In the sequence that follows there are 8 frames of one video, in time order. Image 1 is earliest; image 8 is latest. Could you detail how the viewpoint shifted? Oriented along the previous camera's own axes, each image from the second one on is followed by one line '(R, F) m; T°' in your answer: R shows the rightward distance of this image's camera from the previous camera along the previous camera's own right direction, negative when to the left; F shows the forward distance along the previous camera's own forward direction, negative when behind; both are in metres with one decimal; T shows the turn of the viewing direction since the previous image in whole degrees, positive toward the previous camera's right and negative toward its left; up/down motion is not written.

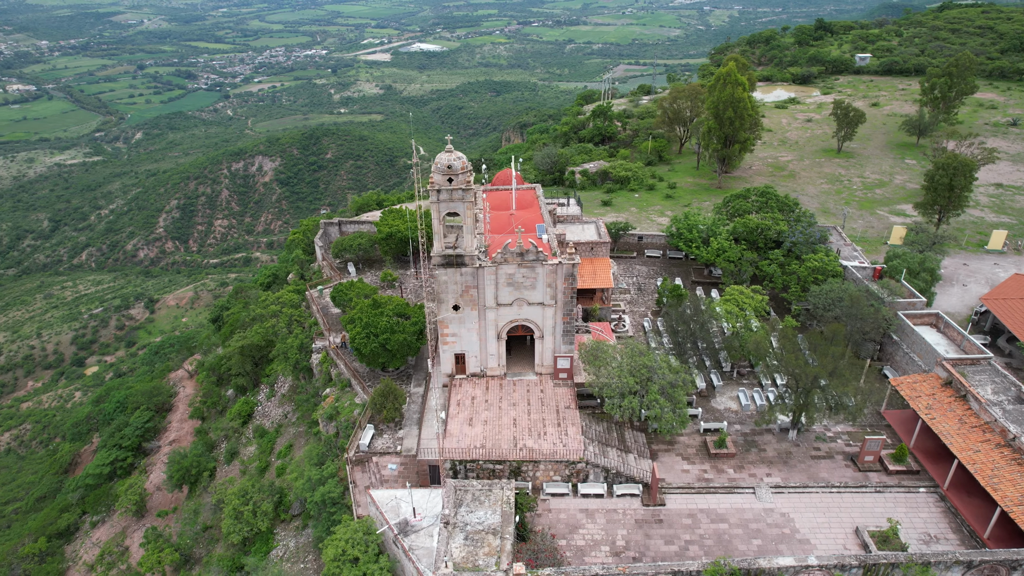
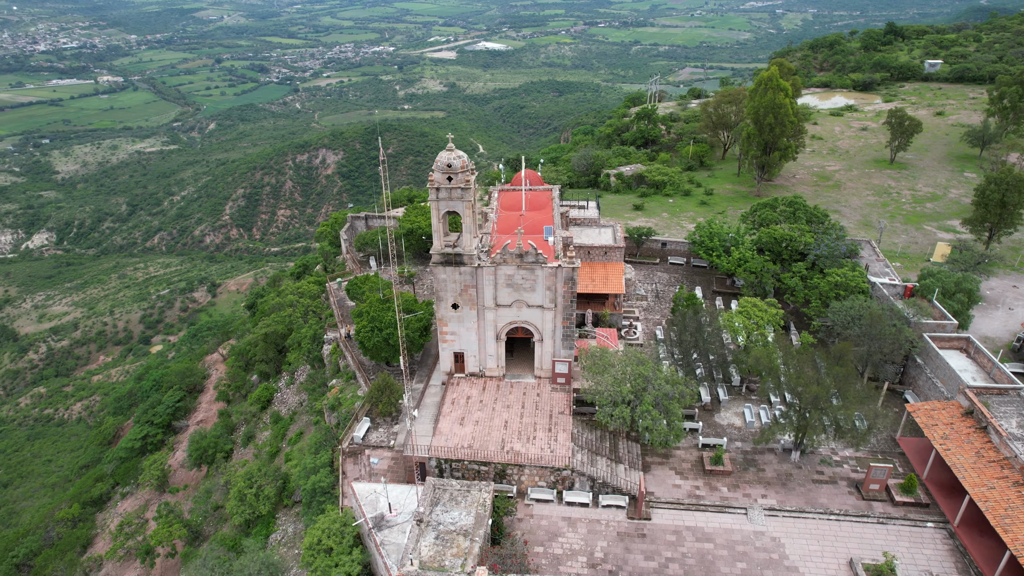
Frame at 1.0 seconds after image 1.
(+1.9, +0.2) m; -5°
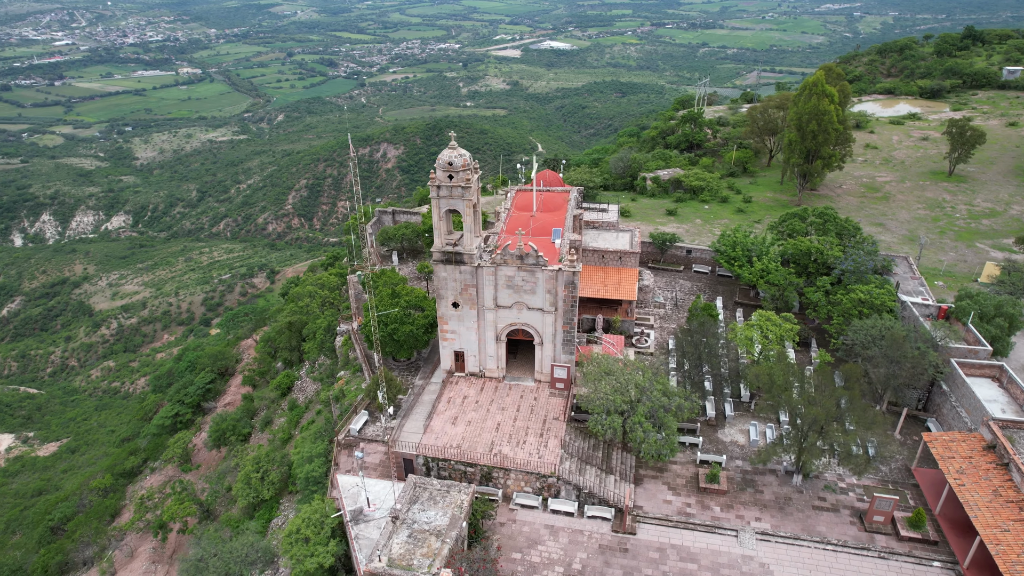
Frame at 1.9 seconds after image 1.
(+1.8, +0.3) m; -5°
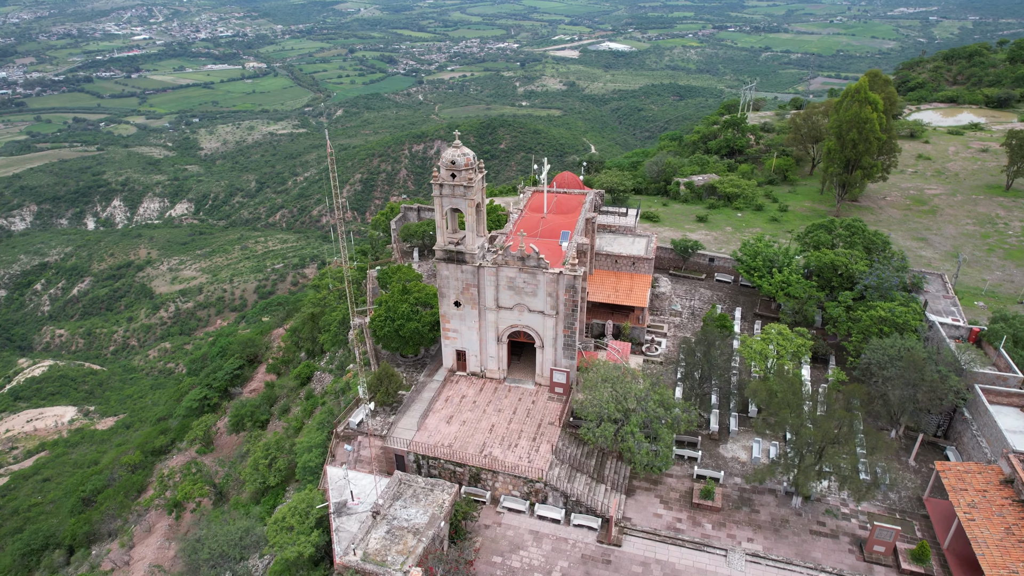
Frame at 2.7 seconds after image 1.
(+1.6, +0.2) m; -4°
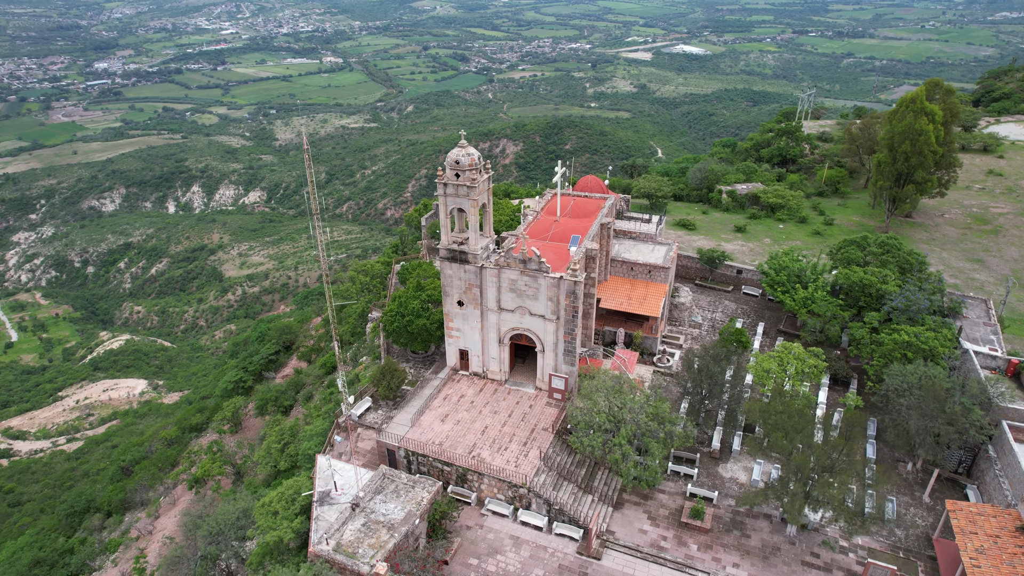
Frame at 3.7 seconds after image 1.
(+2.0, +0.2) m; -5°
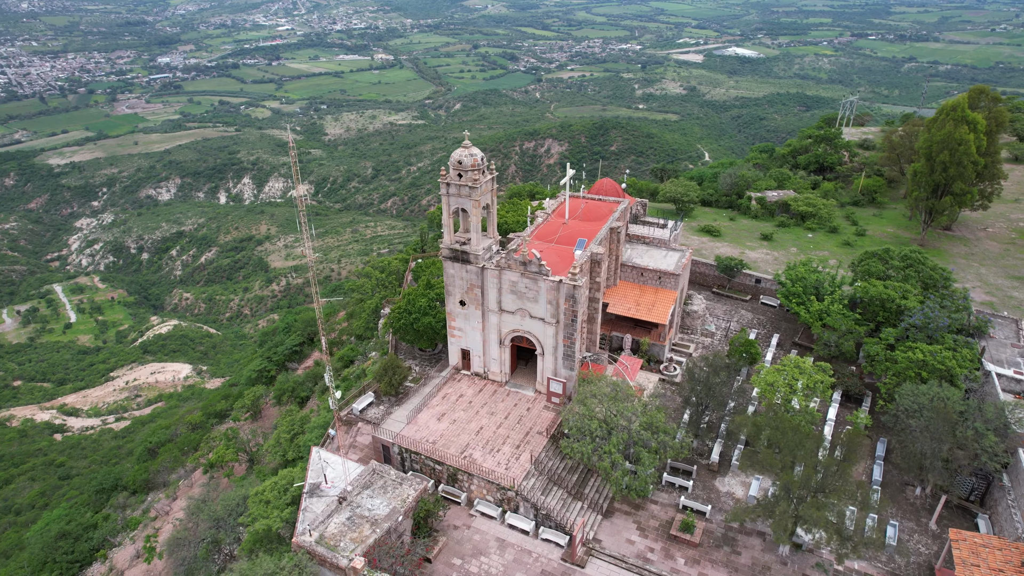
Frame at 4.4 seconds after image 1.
(+1.4, +0.1) m; -4°
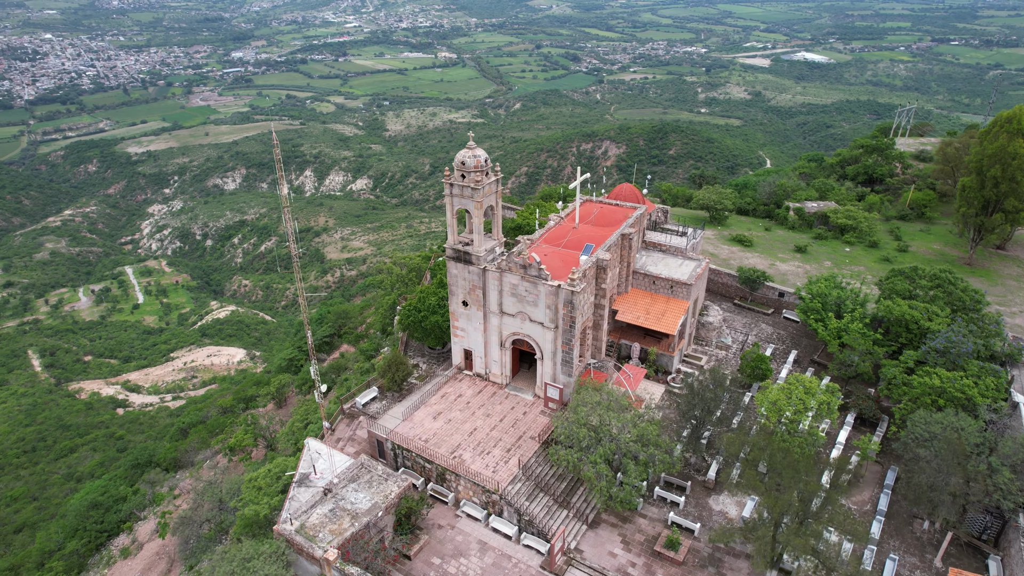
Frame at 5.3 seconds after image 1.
(+1.7, +0.2) m; -5°
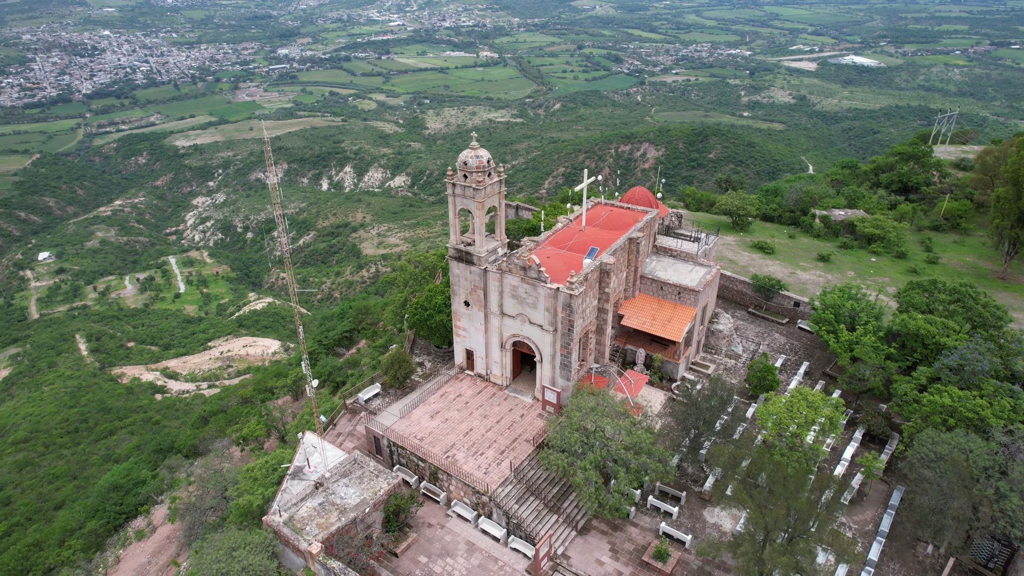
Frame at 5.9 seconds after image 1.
(+1.1, +0.1) m; -3°
